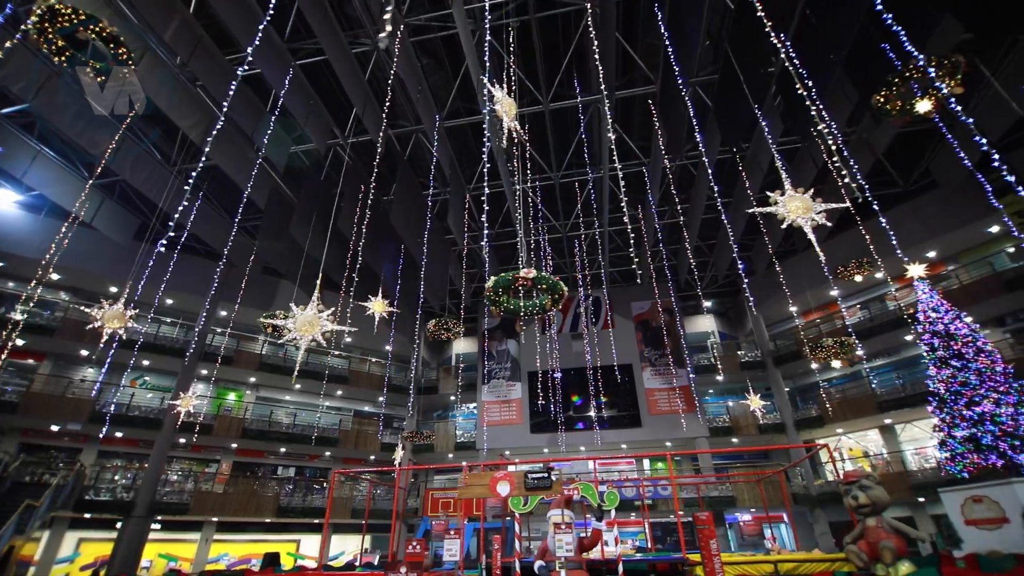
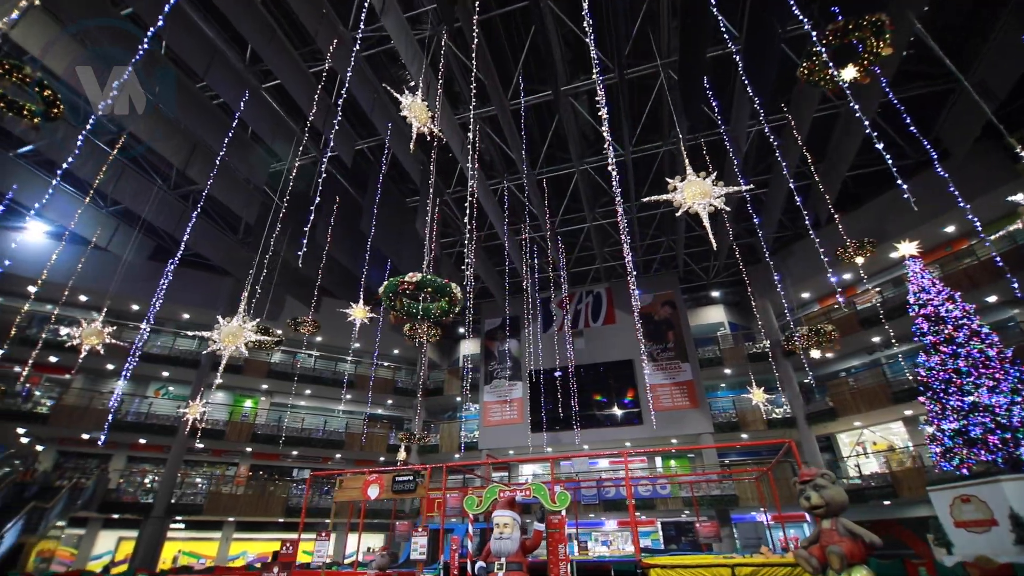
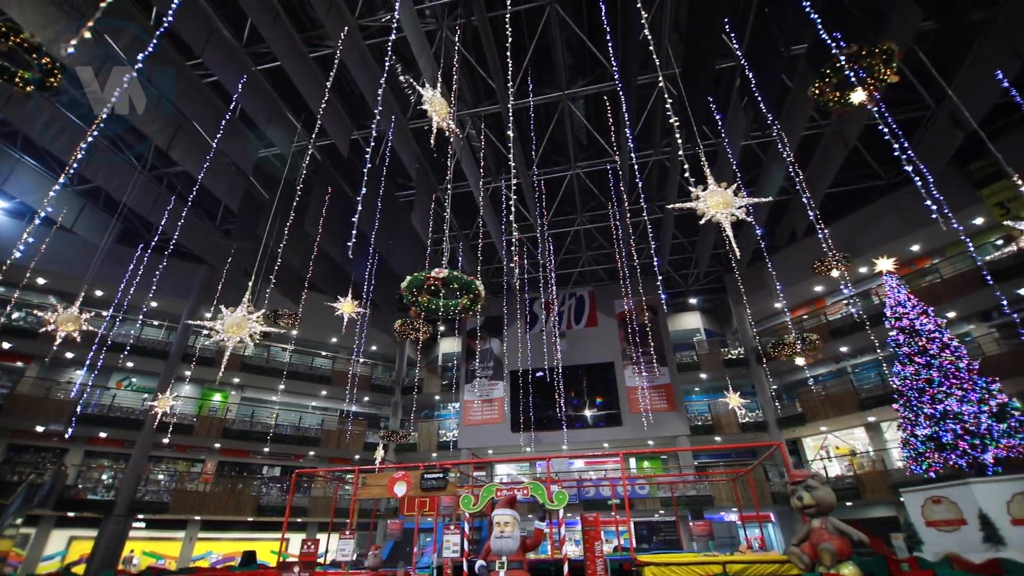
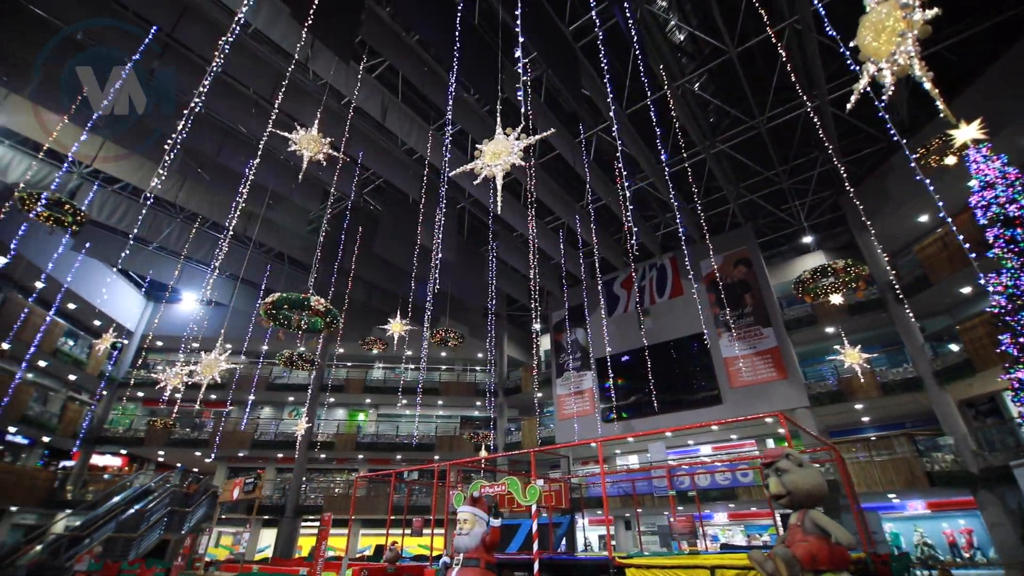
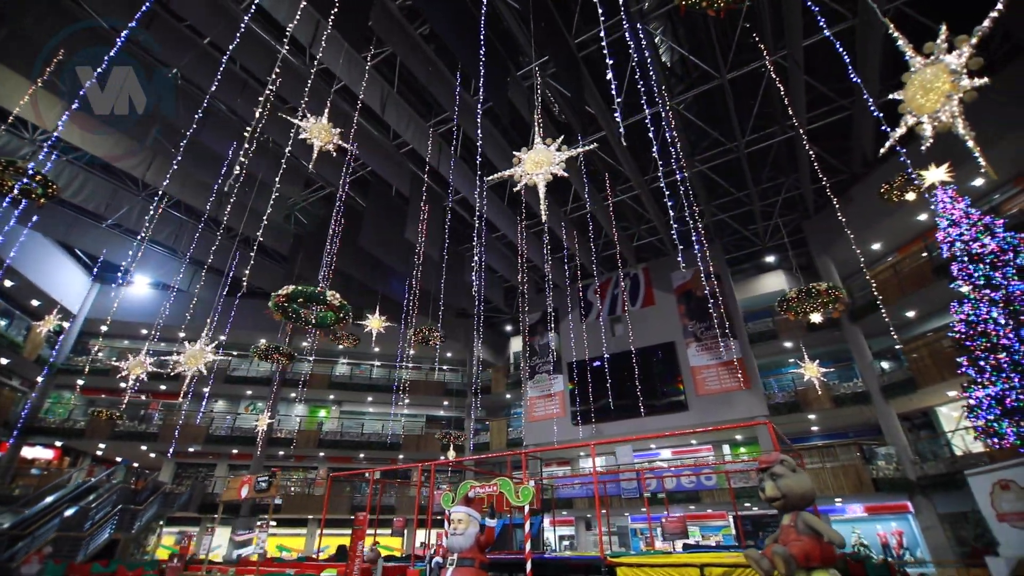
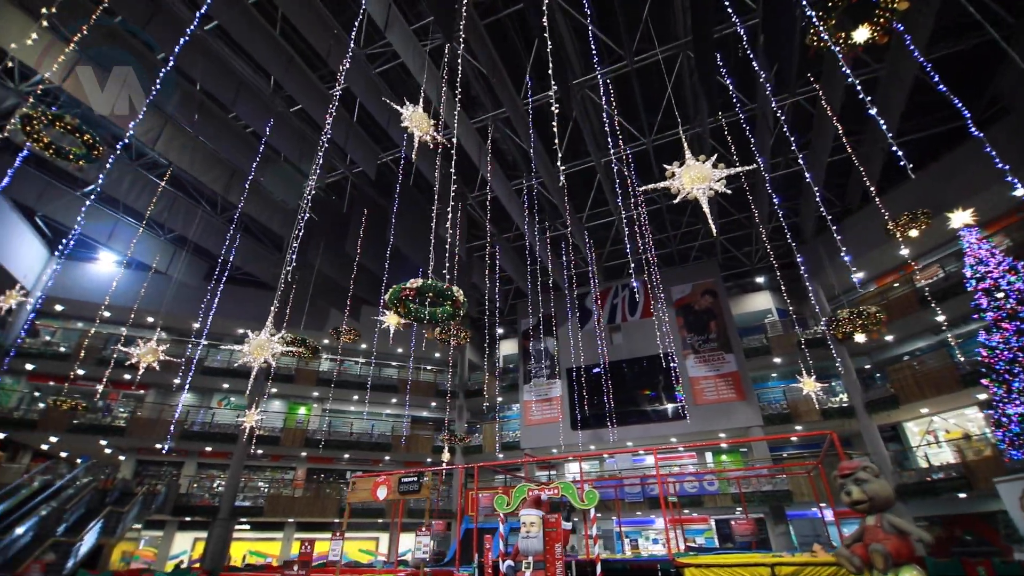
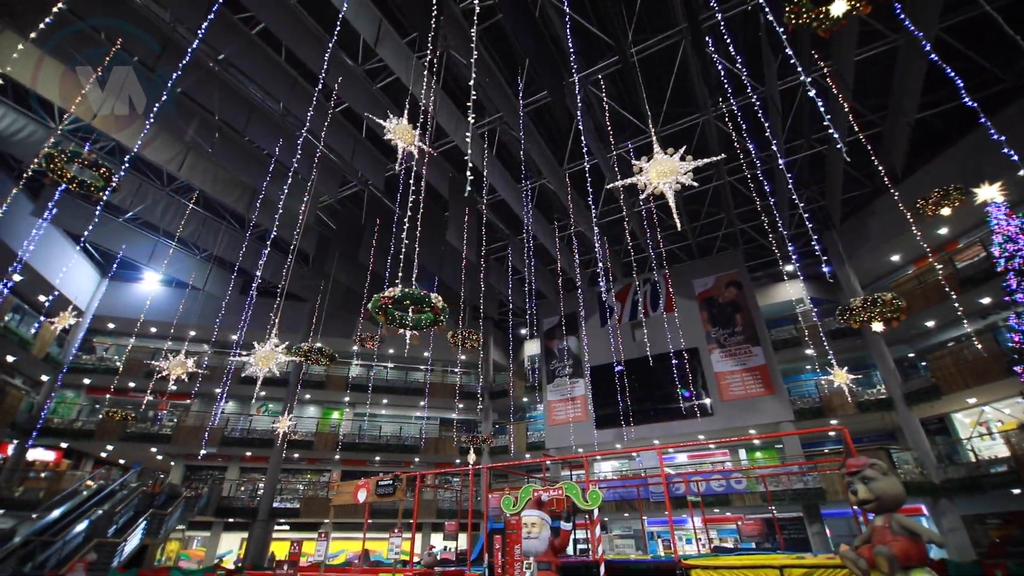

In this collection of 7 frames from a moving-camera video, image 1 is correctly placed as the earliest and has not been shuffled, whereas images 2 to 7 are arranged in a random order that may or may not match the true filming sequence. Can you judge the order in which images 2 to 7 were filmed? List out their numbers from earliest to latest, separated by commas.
3, 2, 6, 7, 5, 4
